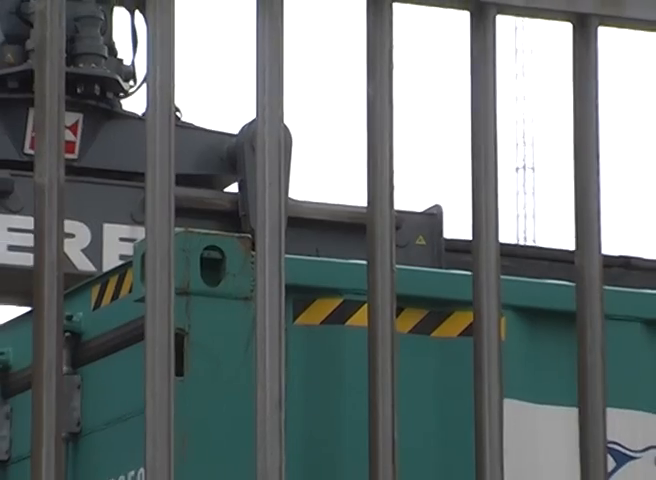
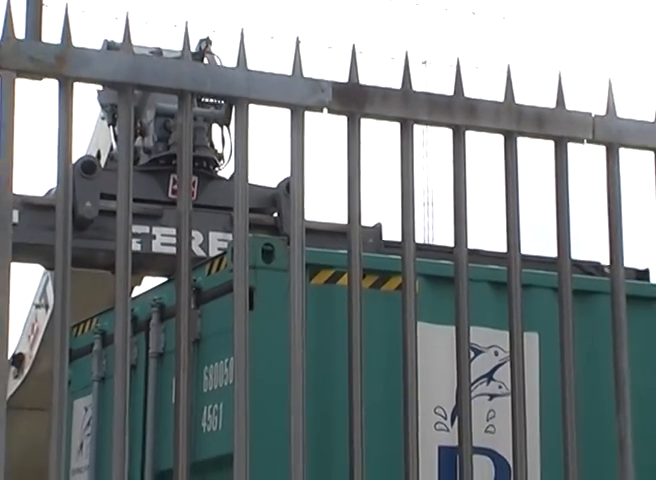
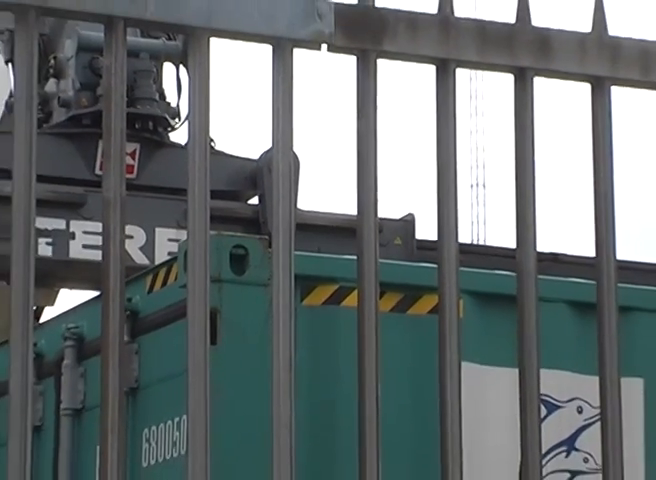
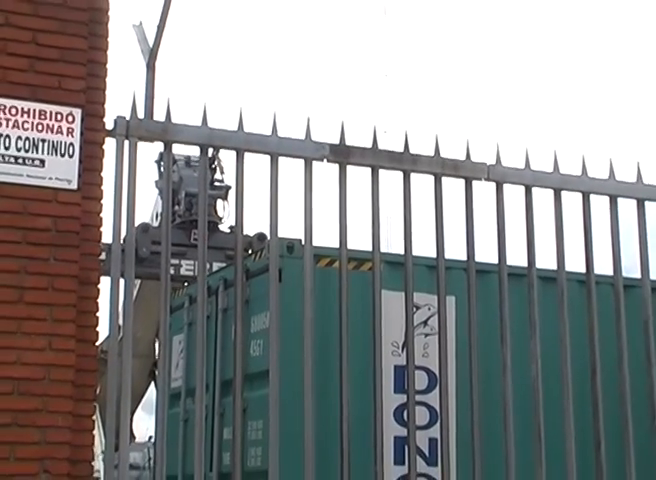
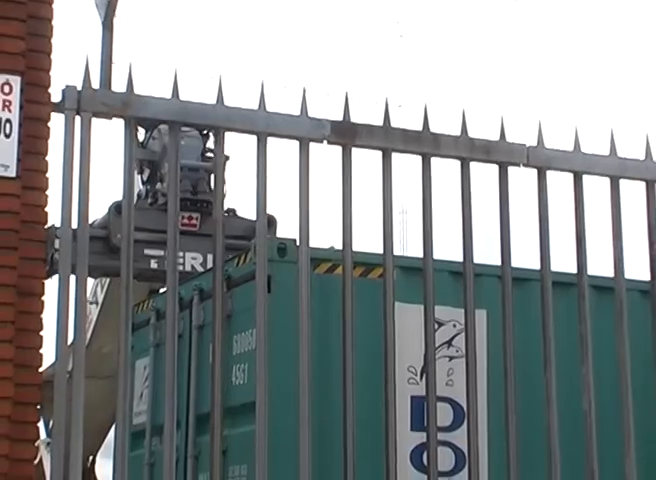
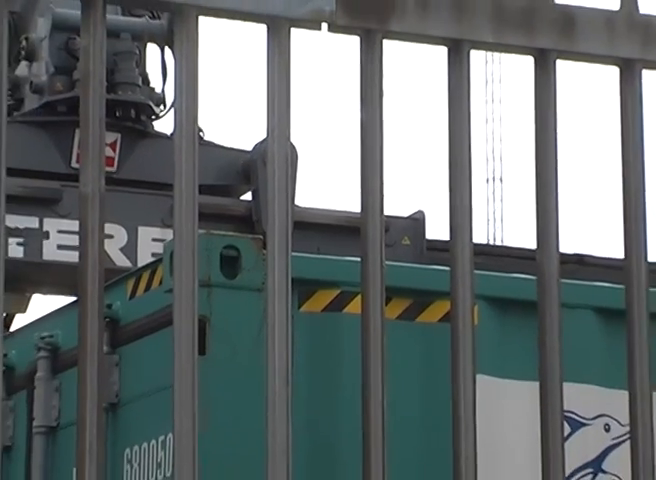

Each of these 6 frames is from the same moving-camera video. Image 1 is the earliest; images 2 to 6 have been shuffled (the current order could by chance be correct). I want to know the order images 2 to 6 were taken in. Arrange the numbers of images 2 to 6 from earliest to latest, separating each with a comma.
6, 3, 2, 5, 4
